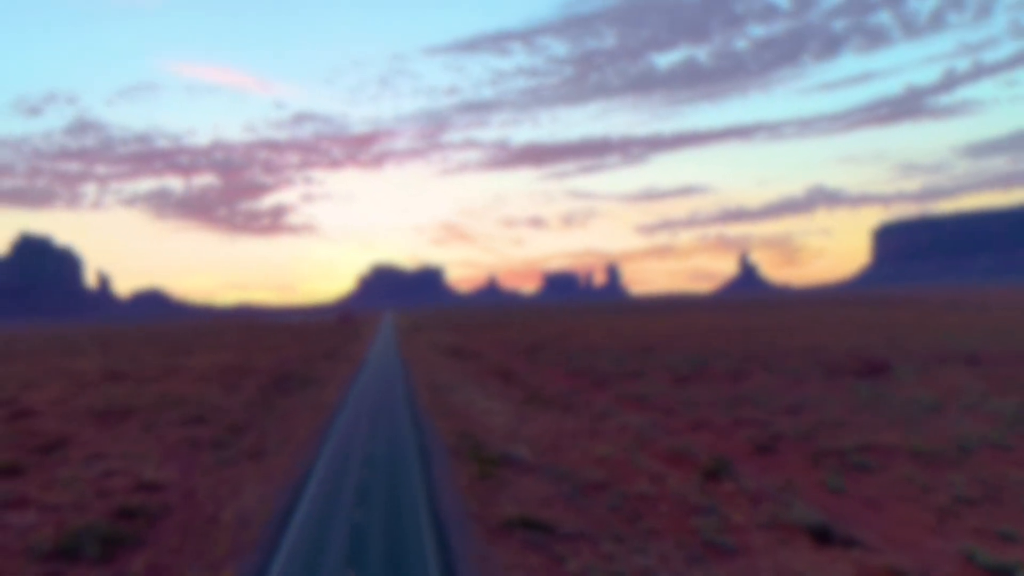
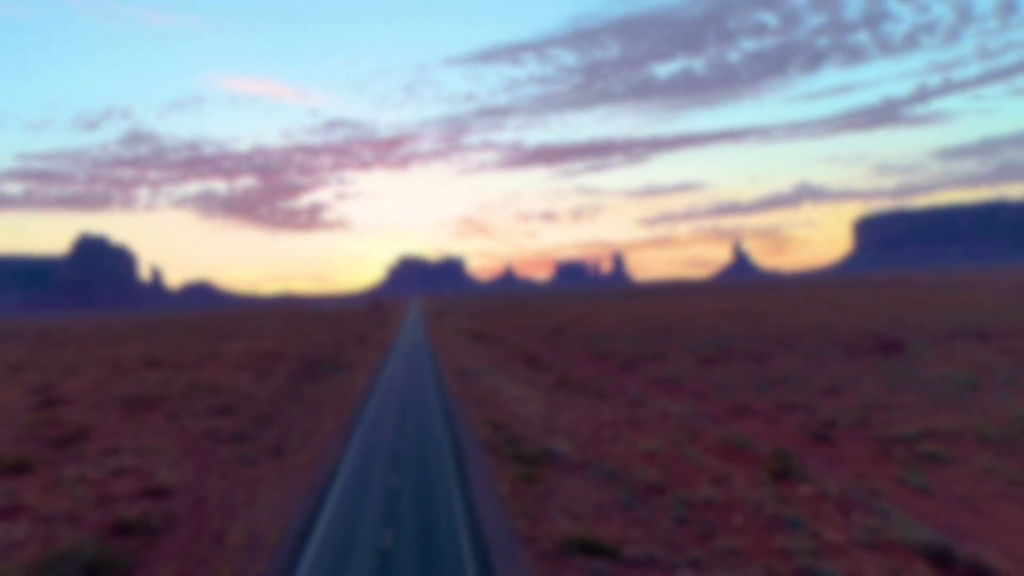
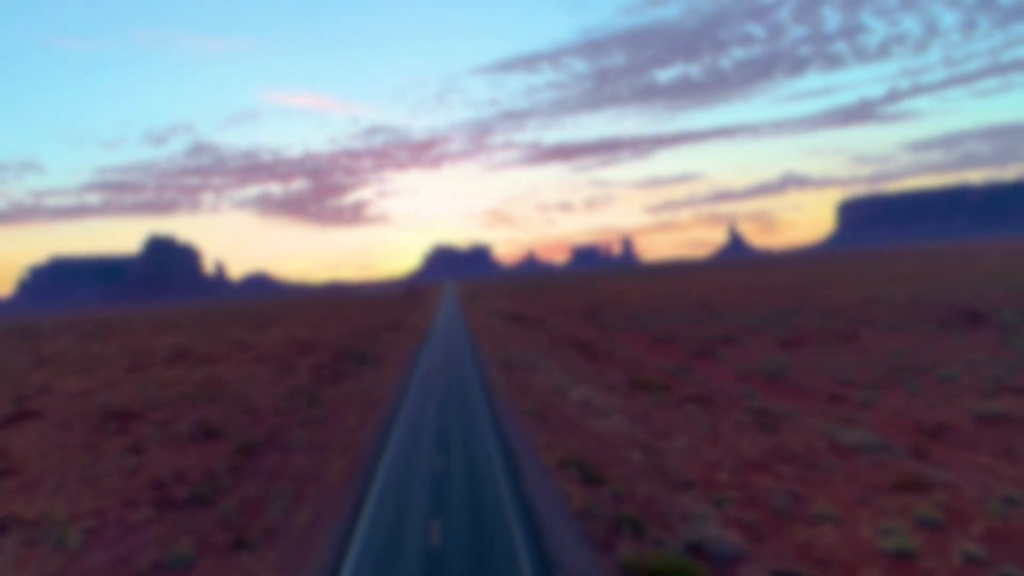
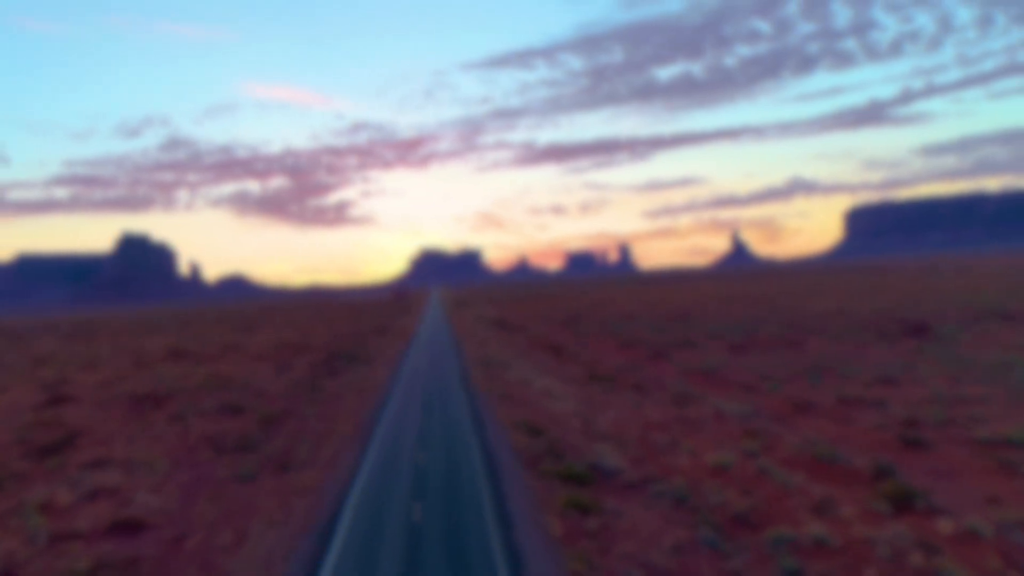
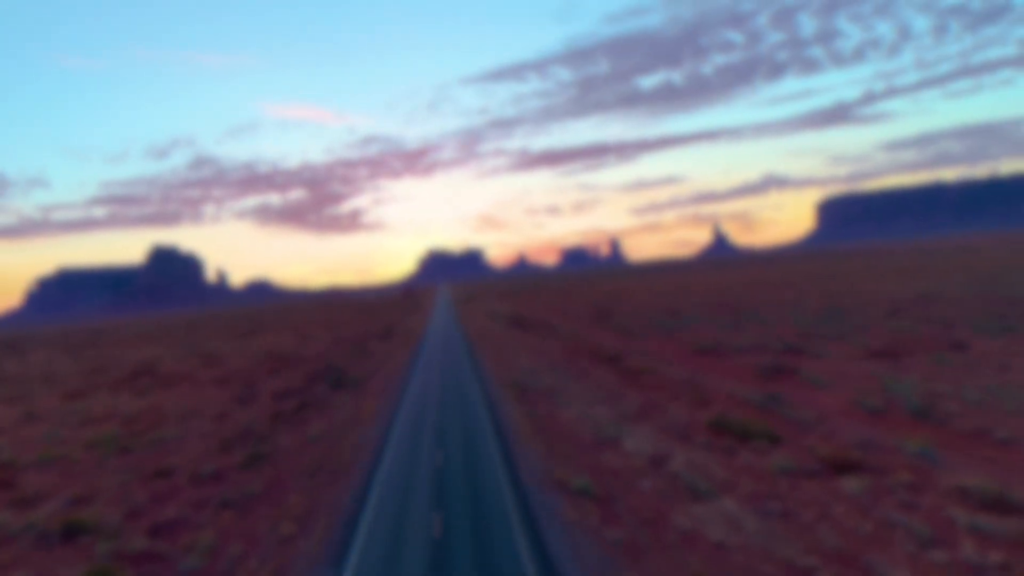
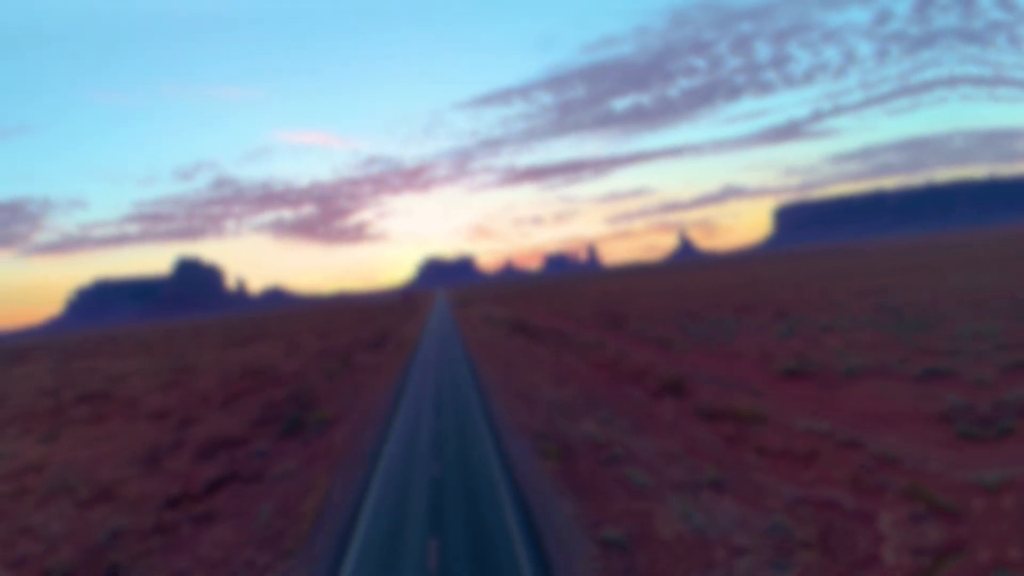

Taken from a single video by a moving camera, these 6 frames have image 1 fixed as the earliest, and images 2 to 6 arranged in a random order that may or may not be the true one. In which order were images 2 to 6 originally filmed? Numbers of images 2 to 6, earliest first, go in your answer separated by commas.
2, 4, 3, 5, 6
